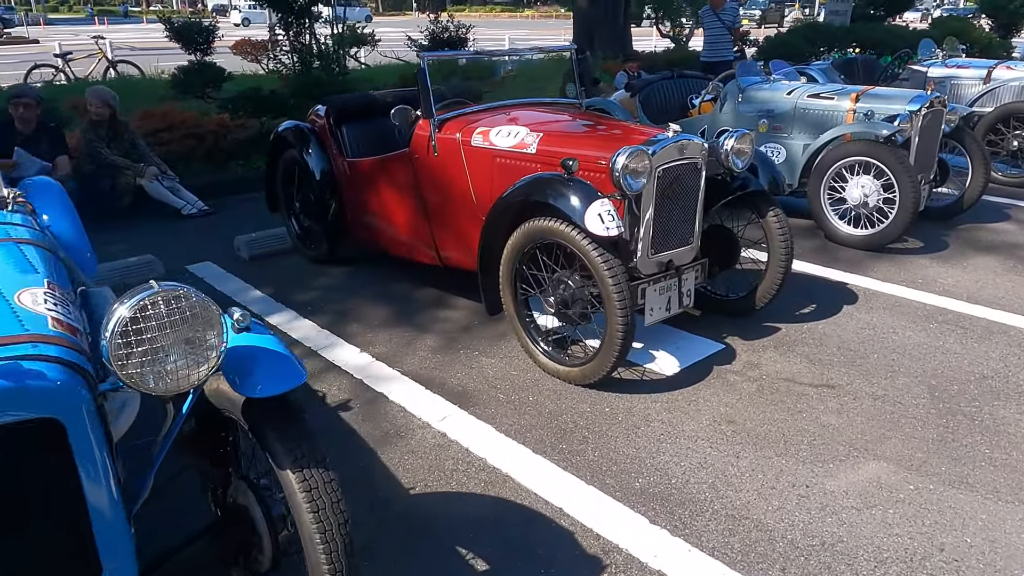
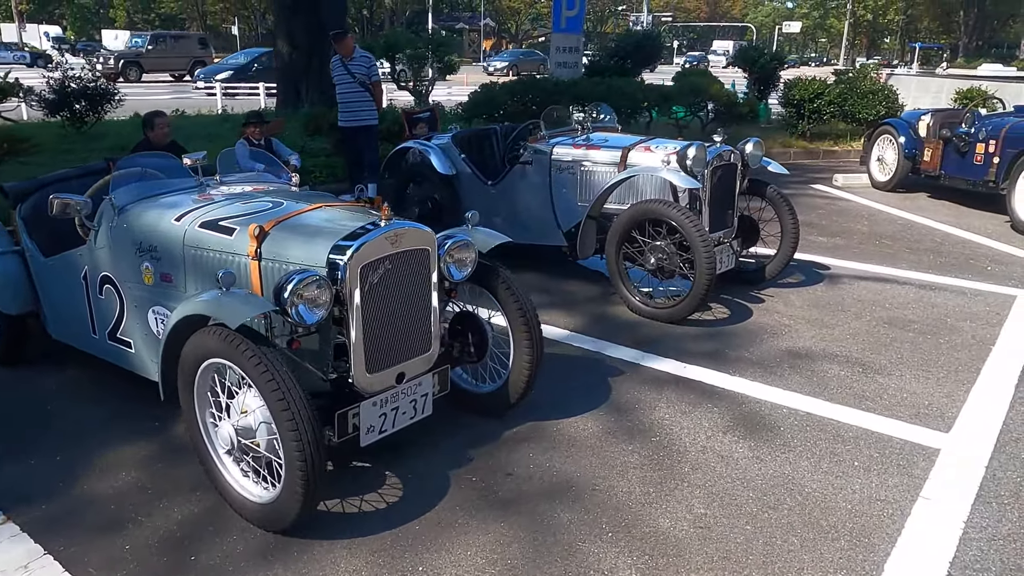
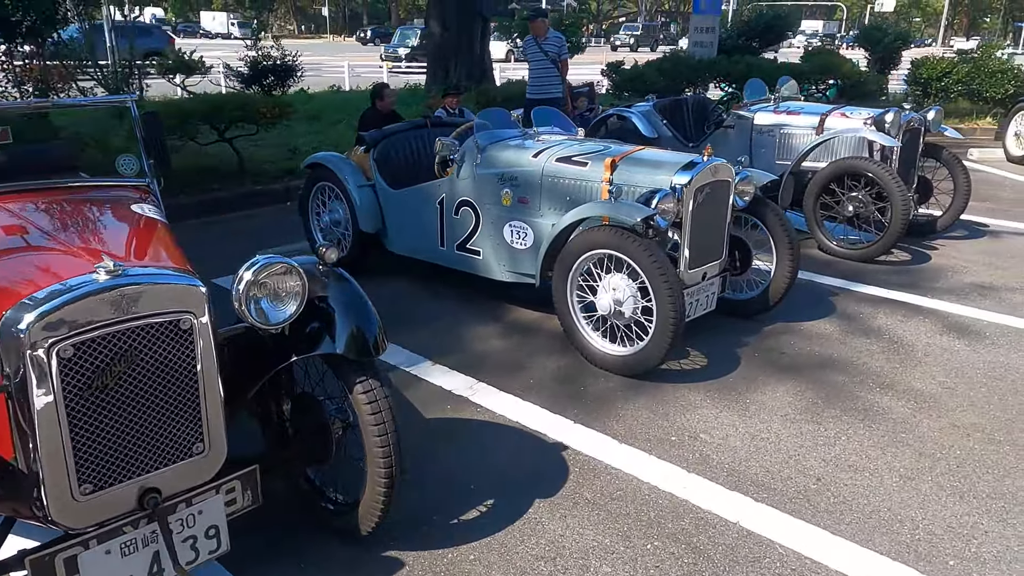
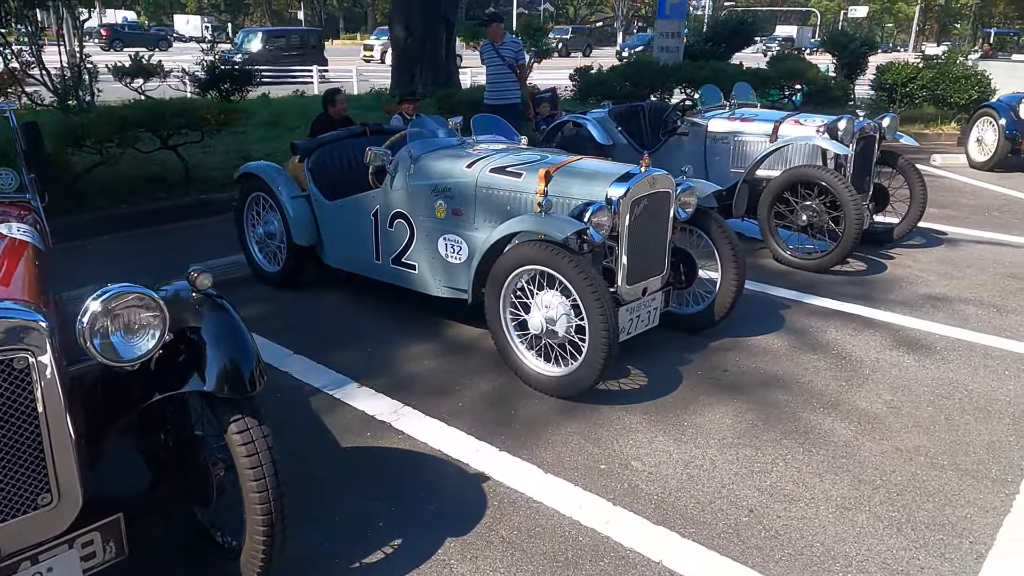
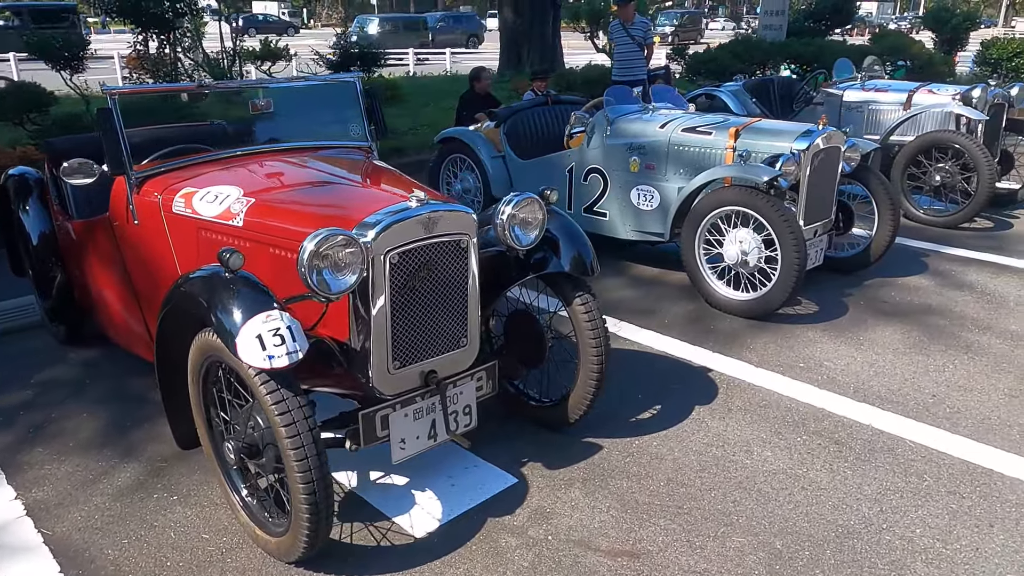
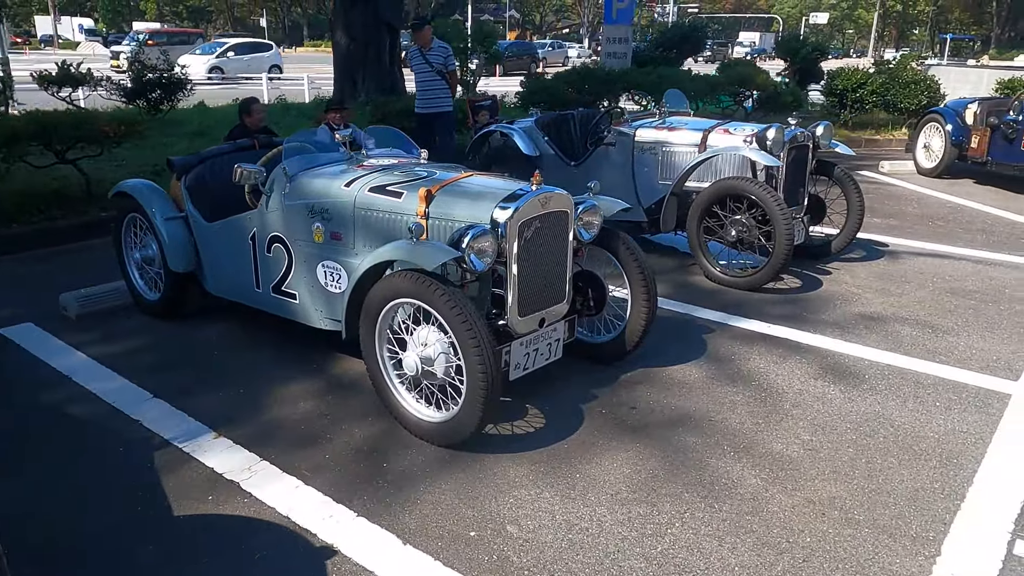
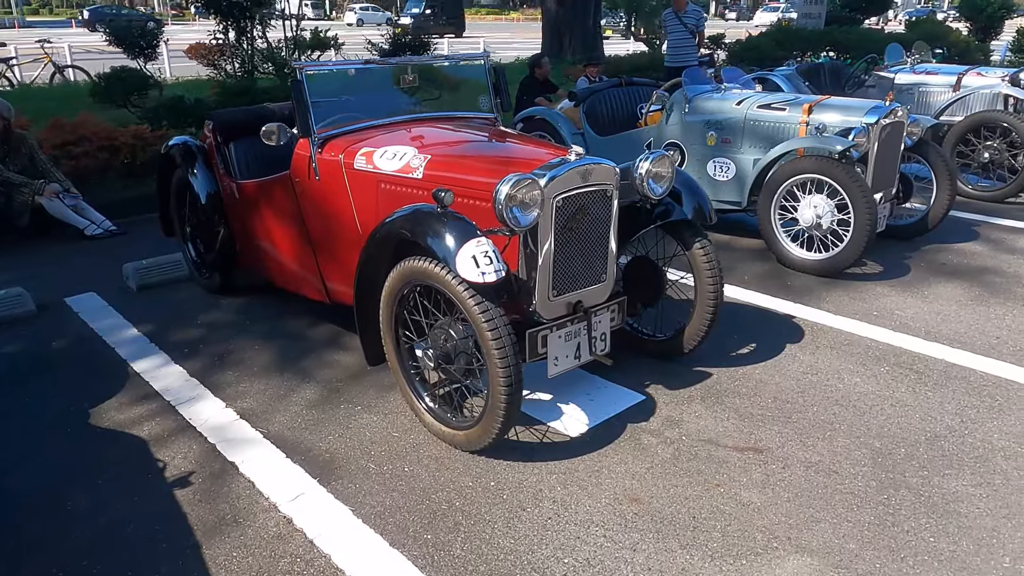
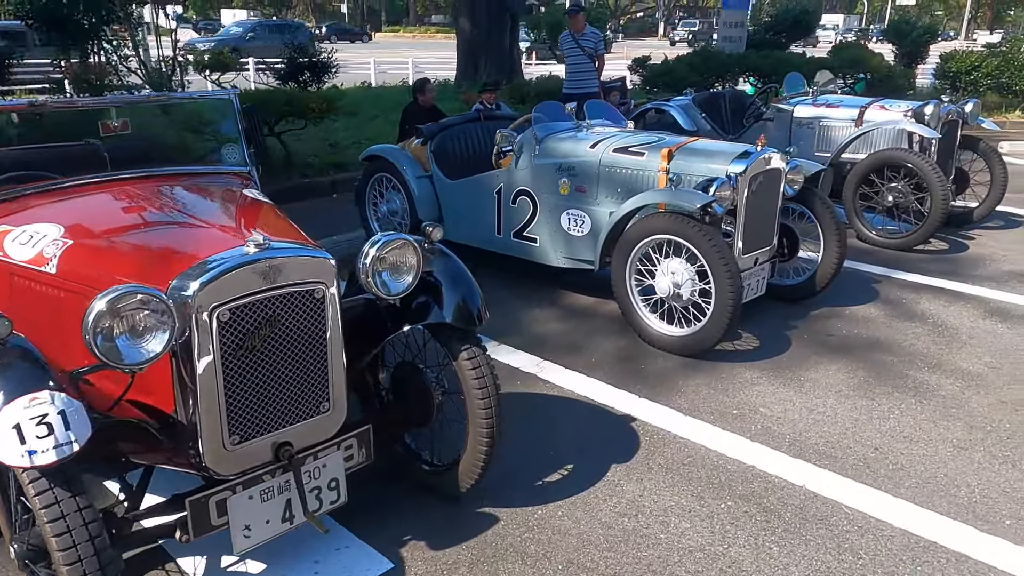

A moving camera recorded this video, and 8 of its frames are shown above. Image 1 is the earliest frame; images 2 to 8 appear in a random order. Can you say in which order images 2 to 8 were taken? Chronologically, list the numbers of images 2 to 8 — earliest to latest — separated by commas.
7, 5, 8, 3, 4, 6, 2
